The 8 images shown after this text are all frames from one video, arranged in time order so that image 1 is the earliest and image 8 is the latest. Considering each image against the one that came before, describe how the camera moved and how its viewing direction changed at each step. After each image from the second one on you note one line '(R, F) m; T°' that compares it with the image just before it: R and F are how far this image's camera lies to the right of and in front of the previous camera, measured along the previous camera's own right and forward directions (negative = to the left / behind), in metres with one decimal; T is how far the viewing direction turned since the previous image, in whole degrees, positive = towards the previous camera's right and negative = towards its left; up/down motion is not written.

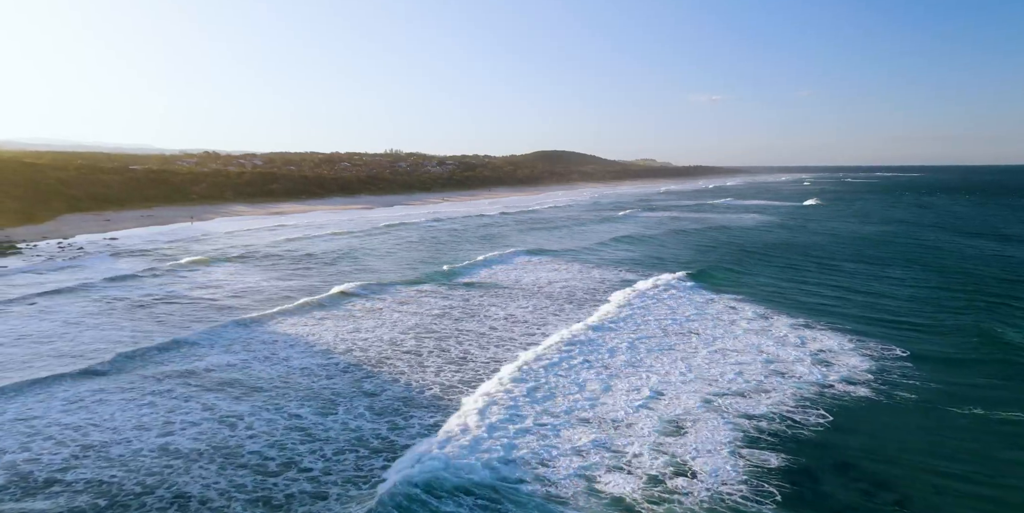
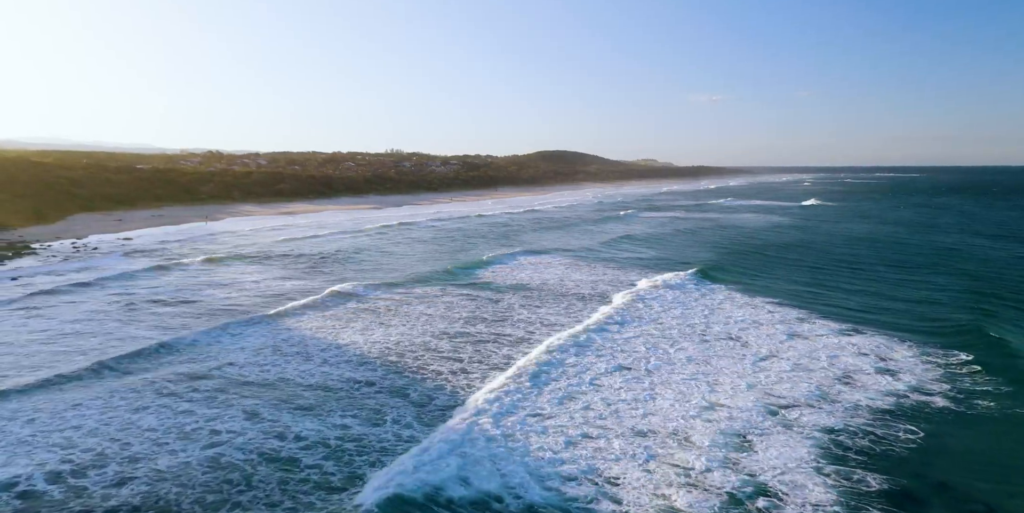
(-0.7, +0.3) m; 0°
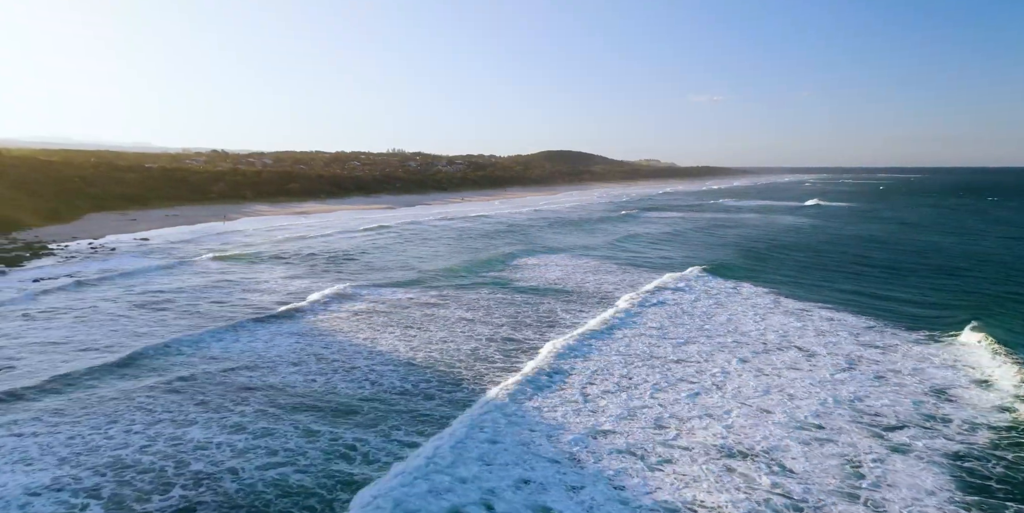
(-0.9, +0.5) m; 0°
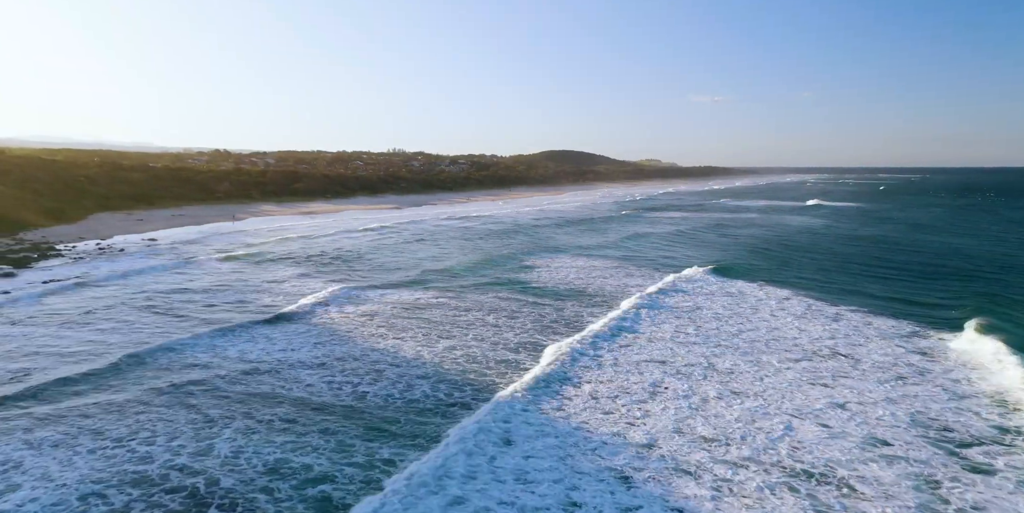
(-0.5, +0.4) m; 0°
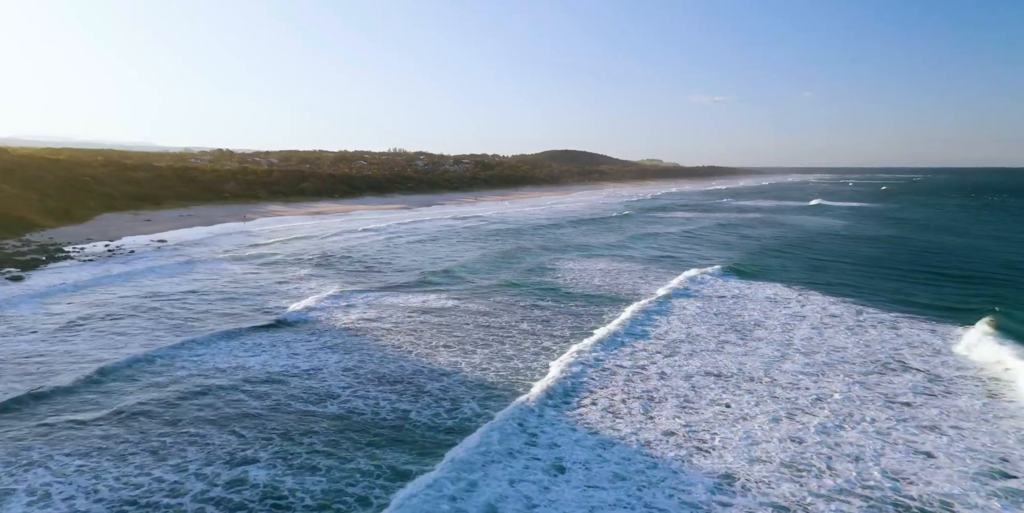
(-0.7, +0.7) m; 0°
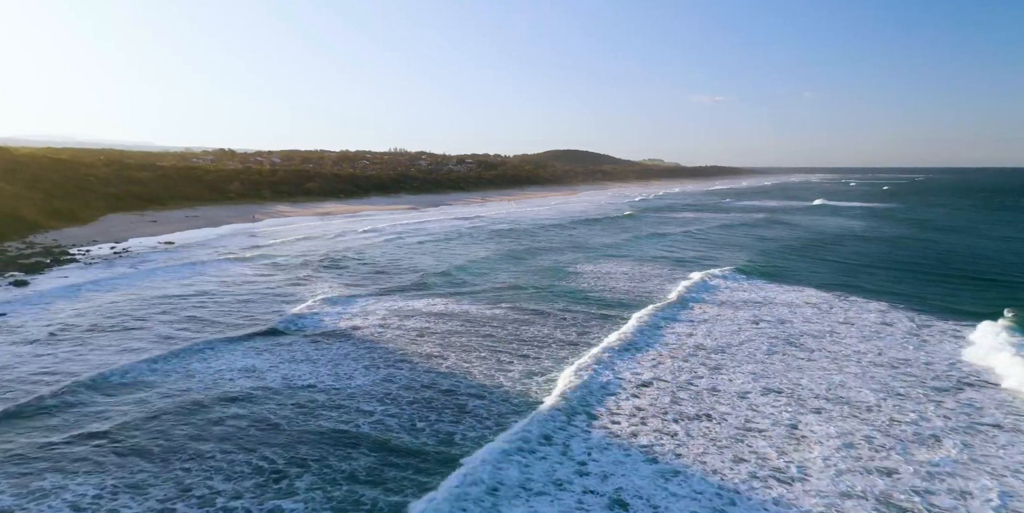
(-0.7, +0.8) m; 0°
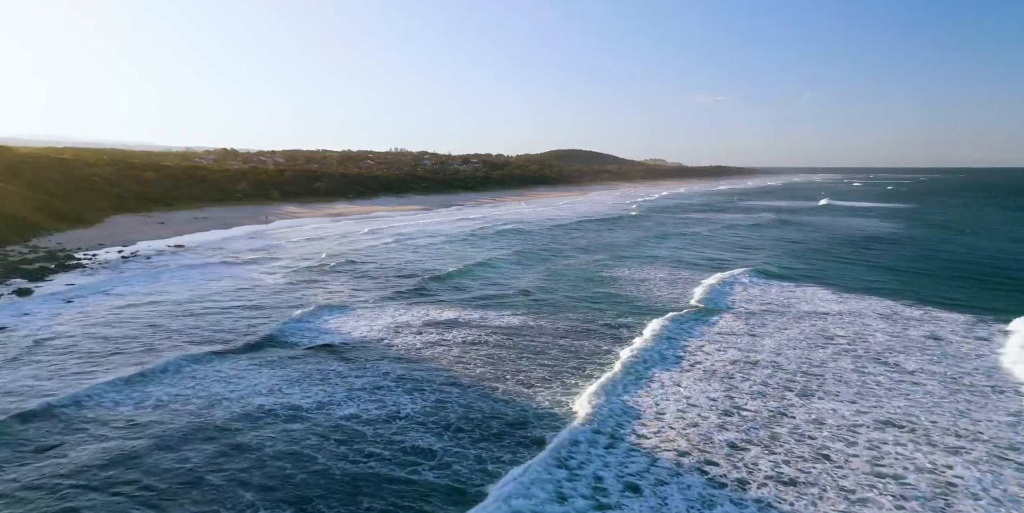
(-1.0, +1.3) m; 0°
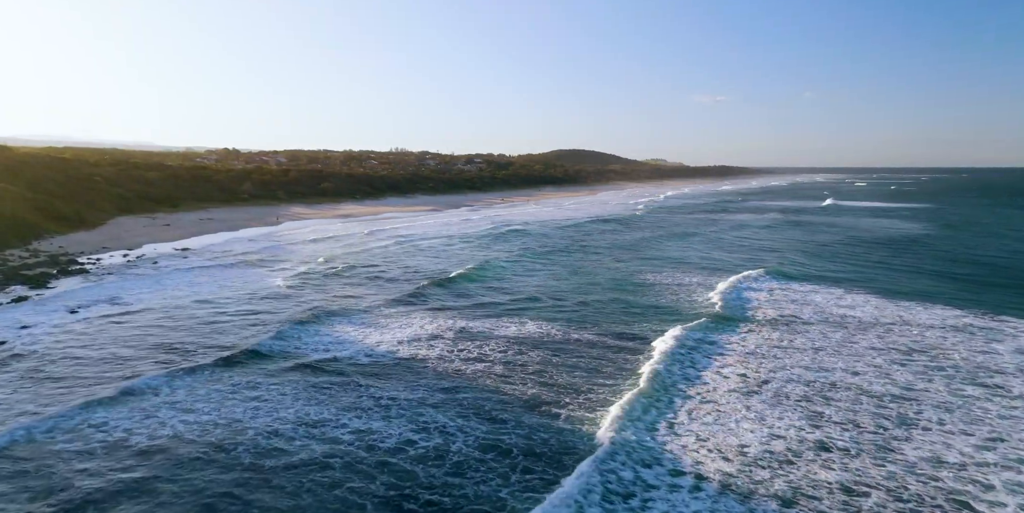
(-0.9, +1.2) m; 0°
